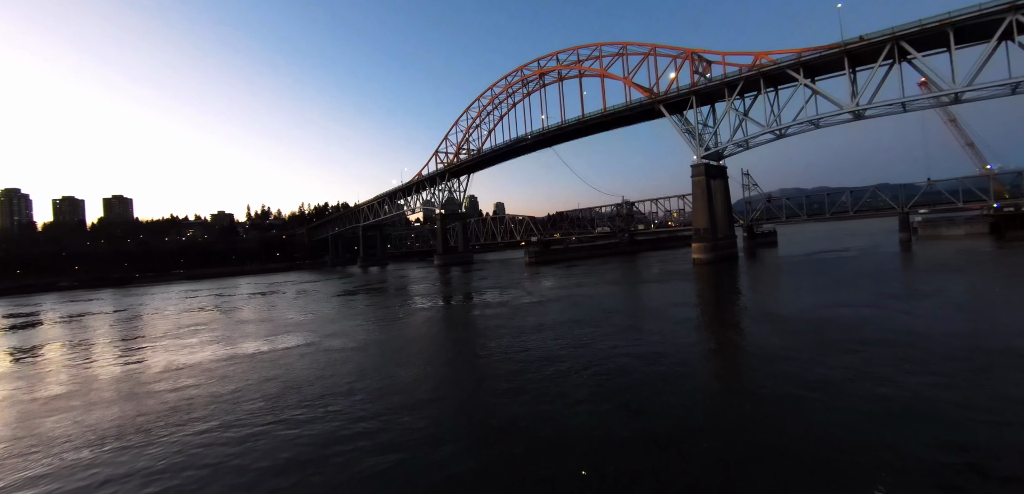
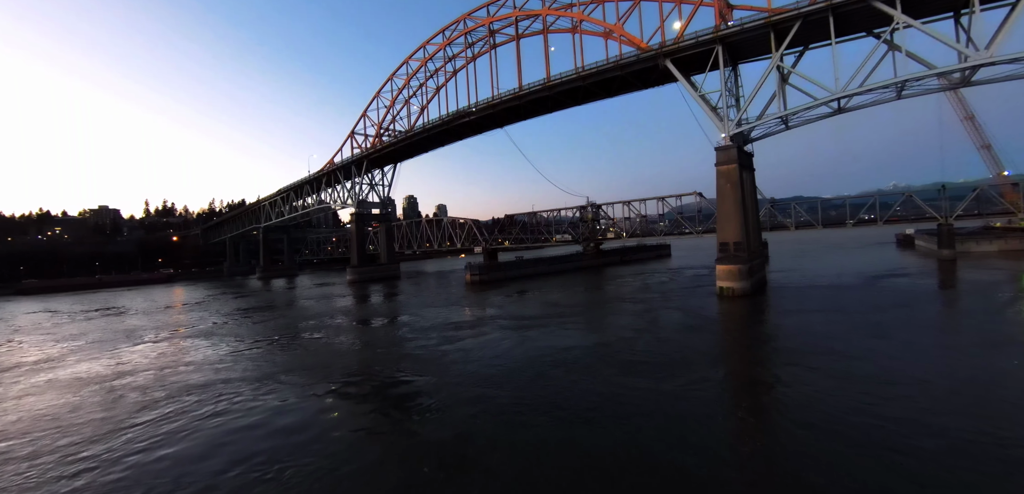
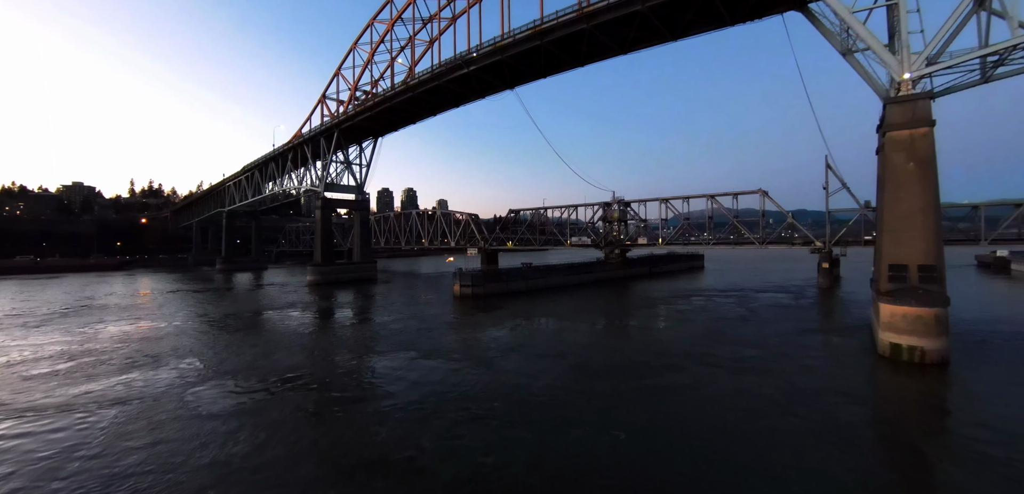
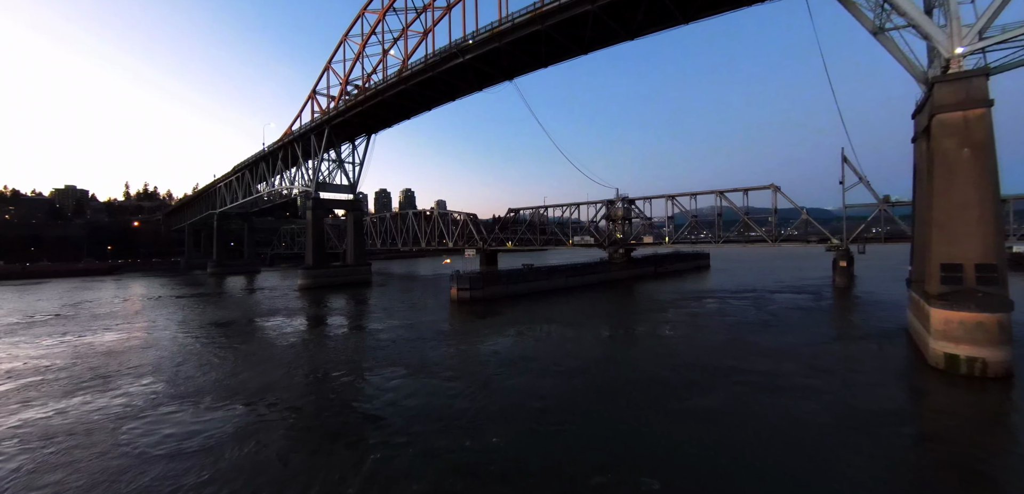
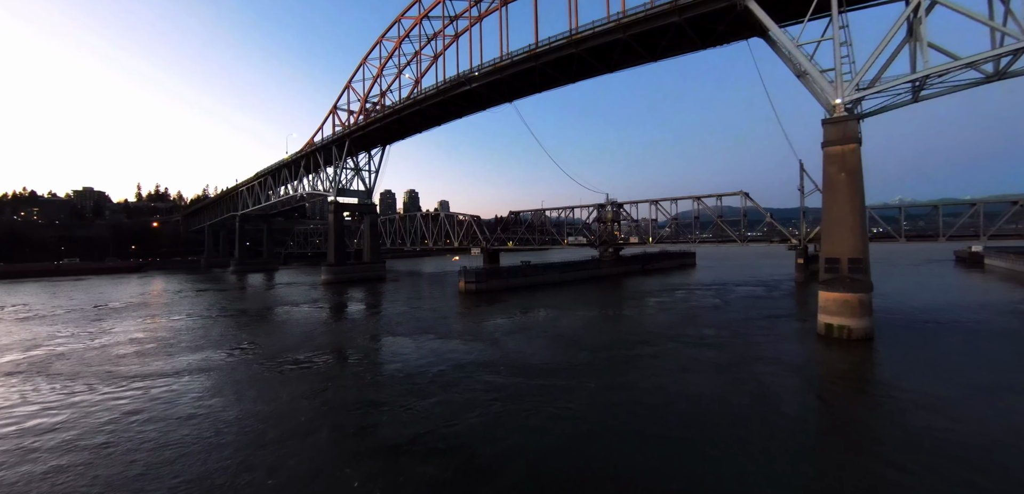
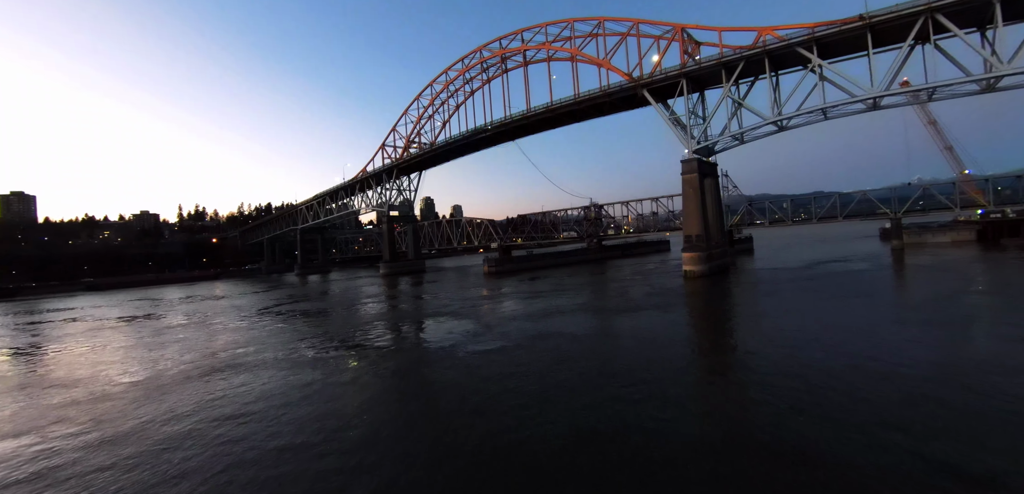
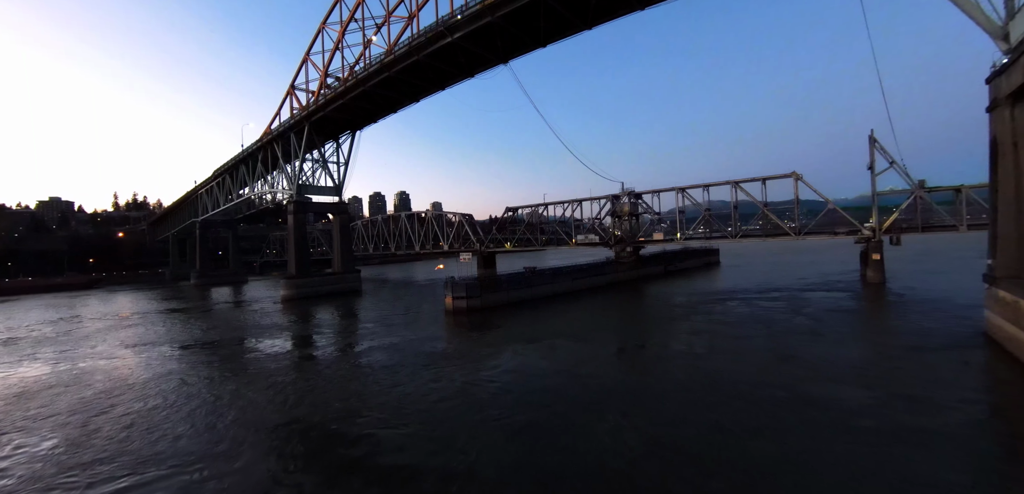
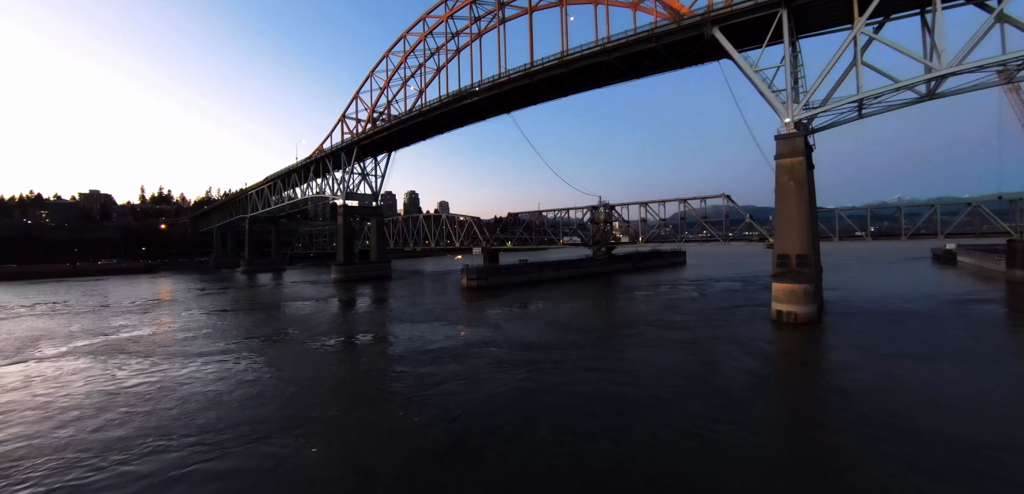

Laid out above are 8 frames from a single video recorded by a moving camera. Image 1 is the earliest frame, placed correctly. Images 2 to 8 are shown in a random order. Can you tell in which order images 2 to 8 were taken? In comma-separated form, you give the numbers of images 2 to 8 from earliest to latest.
6, 2, 8, 5, 3, 4, 7
